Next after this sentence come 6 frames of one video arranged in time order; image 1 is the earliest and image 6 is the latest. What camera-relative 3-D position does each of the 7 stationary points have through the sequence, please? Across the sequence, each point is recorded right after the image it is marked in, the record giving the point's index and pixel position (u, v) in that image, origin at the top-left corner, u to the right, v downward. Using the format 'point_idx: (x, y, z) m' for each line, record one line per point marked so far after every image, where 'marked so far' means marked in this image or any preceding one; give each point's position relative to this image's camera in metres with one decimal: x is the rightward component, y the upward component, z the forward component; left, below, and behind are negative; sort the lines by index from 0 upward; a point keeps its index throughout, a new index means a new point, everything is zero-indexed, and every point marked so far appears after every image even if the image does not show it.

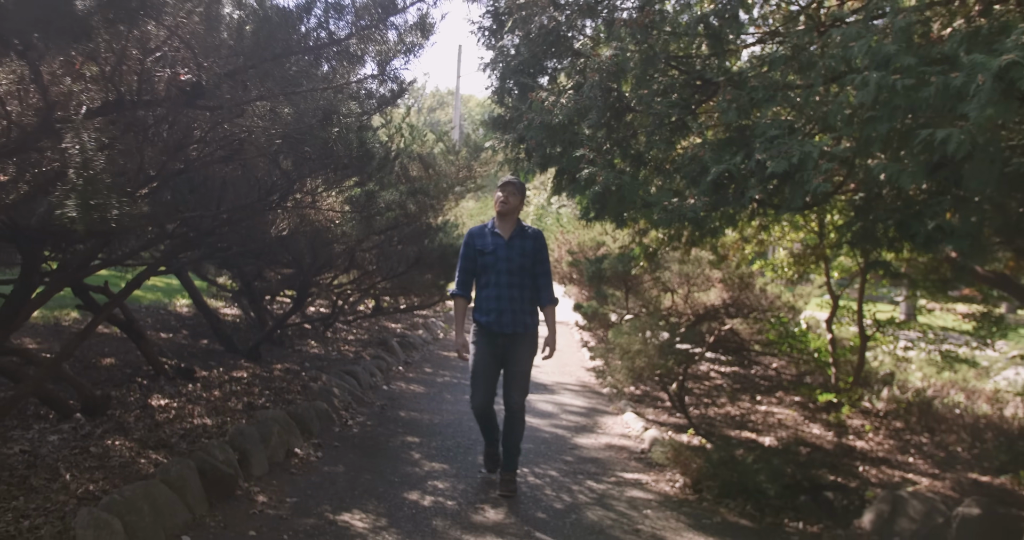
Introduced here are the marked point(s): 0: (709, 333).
0: (+1.5, -0.5, +7.9) m
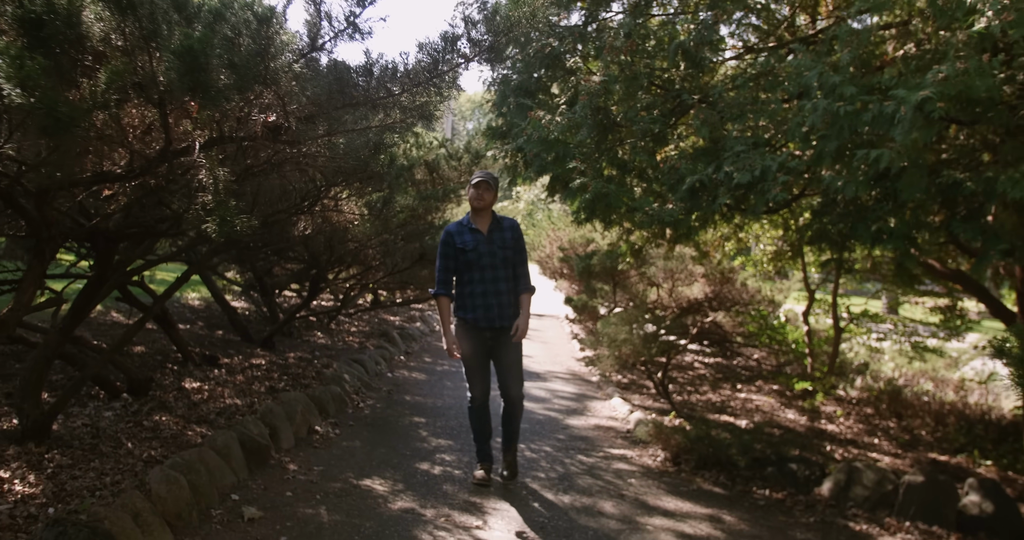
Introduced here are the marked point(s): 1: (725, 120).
0: (+1.4, -0.4, +8.5) m
1: (+1.1, +0.8, +5.6) m
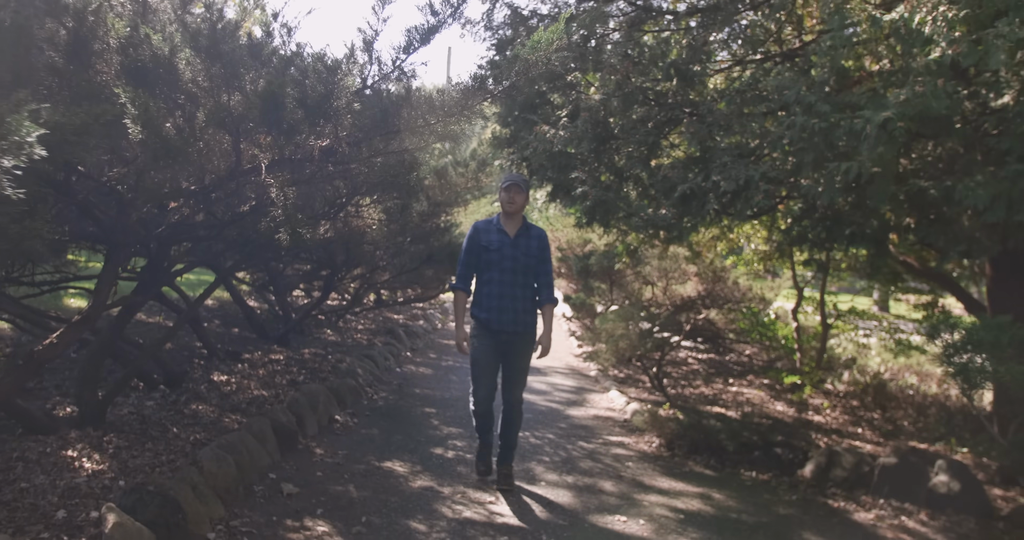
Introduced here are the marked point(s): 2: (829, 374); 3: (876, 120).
0: (+1.5, -0.4, +9.1) m
1: (+1.1, +0.8, +6.1) m
2: (+3.1, -1.0, +10.3) m
3: (+1.5, +0.6, +4.4) m
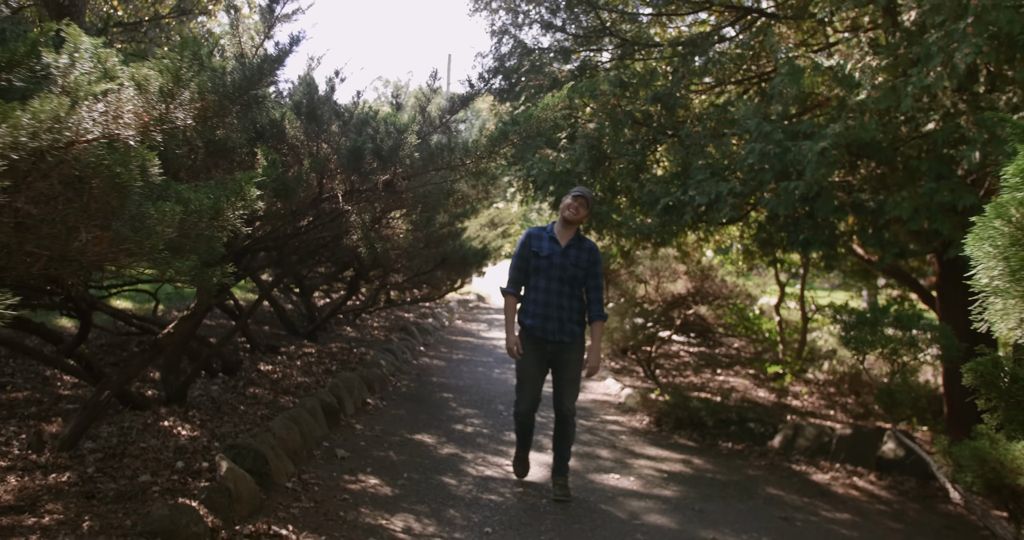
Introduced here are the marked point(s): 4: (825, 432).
0: (+1.5, -0.4, +10.1) m
1: (+1.2, +0.8, +7.1) m
2: (+3.1, -1.0, +11.4) m
3: (+1.5, +0.6, +5.5) m
4: (+2.2, -1.1, +7.4) m
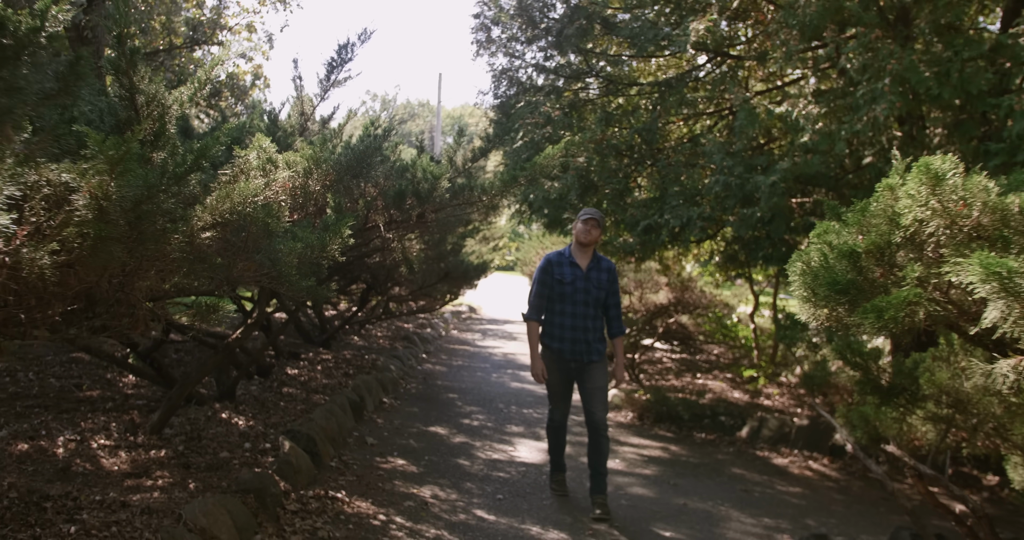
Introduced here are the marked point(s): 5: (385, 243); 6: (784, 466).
0: (+1.5, -0.6, +11.2) m
1: (+1.2, +0.7, +8.2) m
2: (+3.1, -1.1, +12.5) m
3: (+1.6, +0.5, +6.6) m
4: (+2.2, -1.2, +8.5) m
5: (-0.7, +0.2, +6.3) m
6: (+1.9, -1.4, +7.7) m
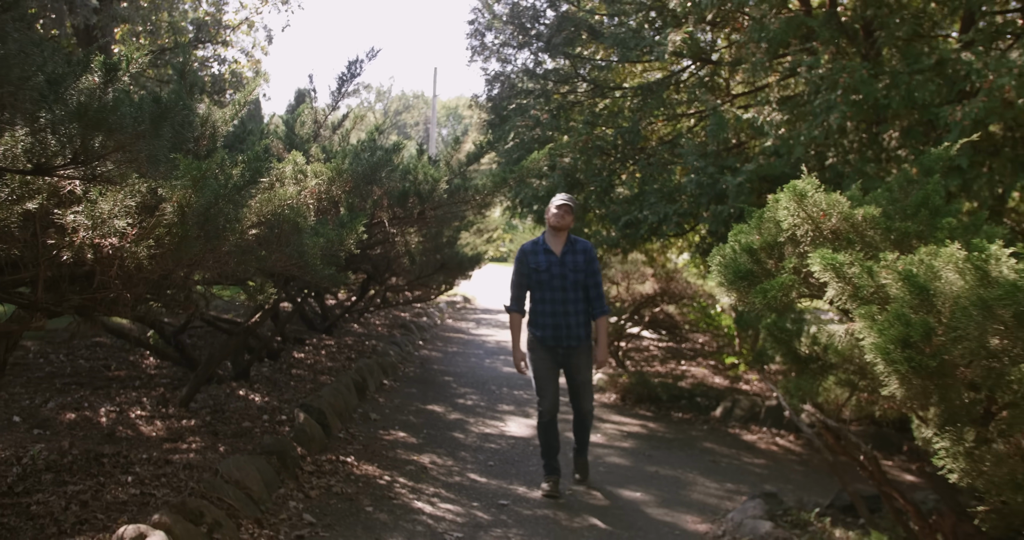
0: (+1.4, -0.5, +11.9) m
1: (+1.1, +0.7, +8.9) m
2: (+3.0, -1.0, +13.2) m
3: (+1.5, +0.6, +7.2) m
4: (+2.1, -1.1, +9.2) m
5: (-0.8, +0.2, +7.0) m
6: (+1.9, -1.3, +8.4) m
